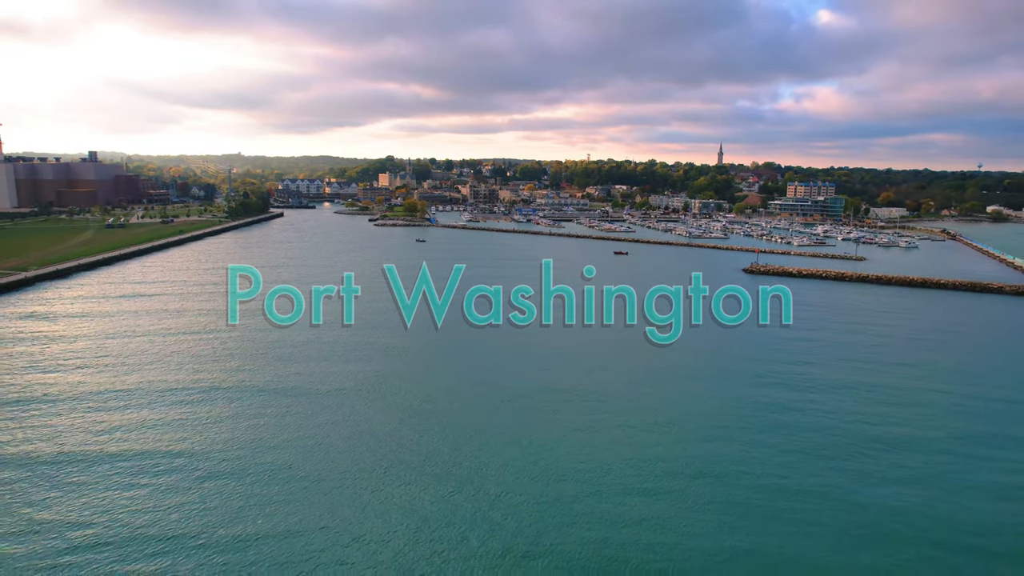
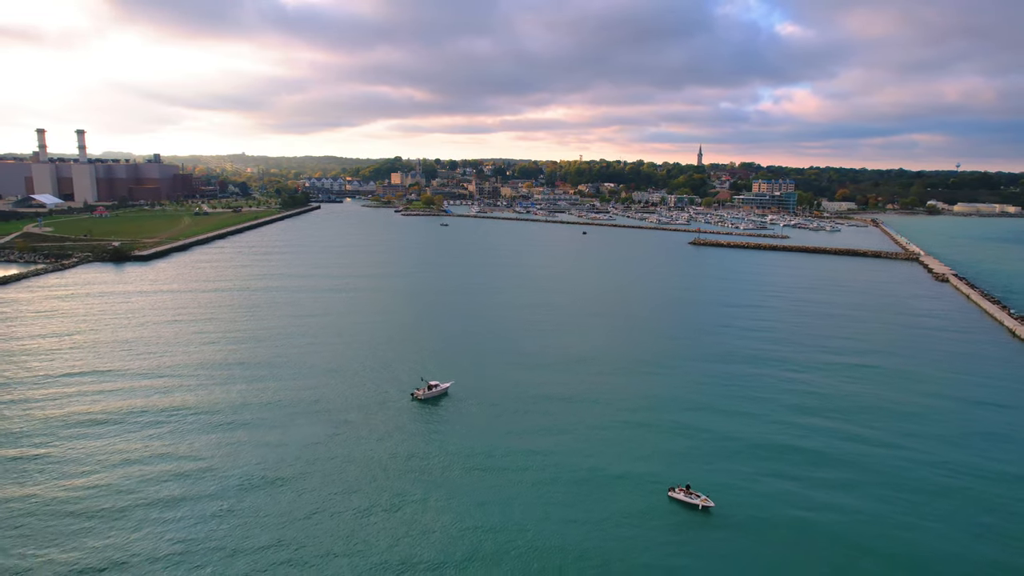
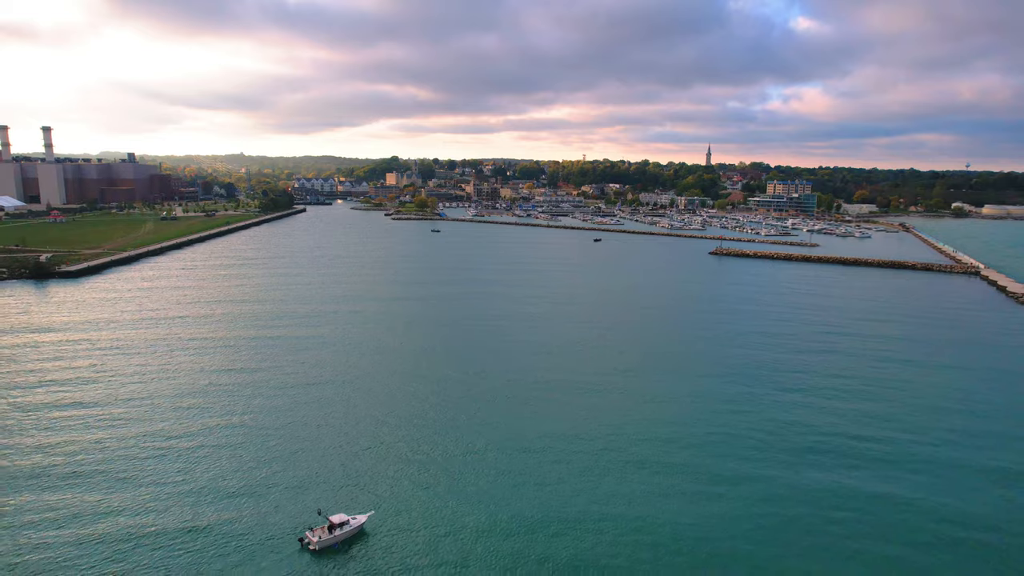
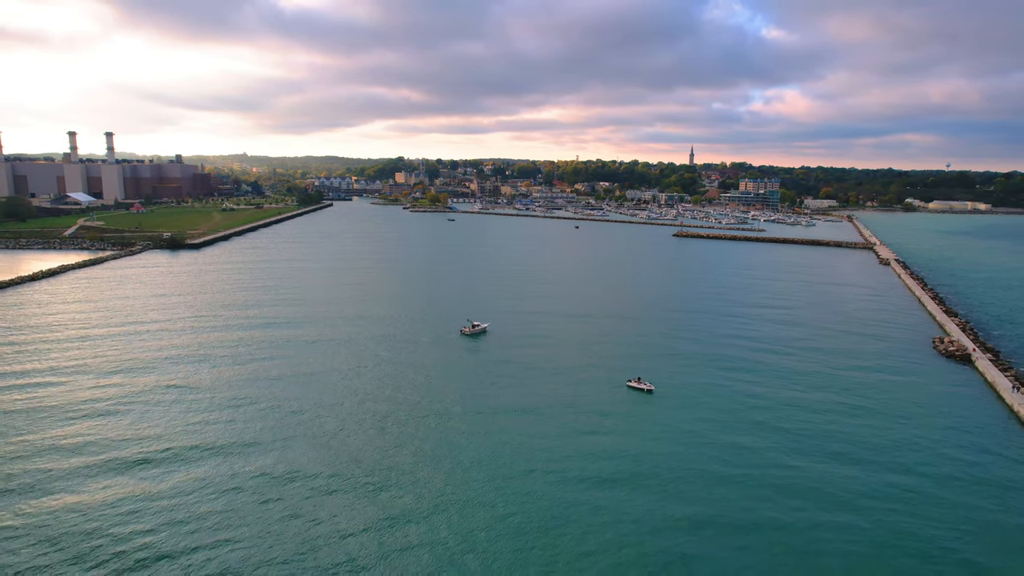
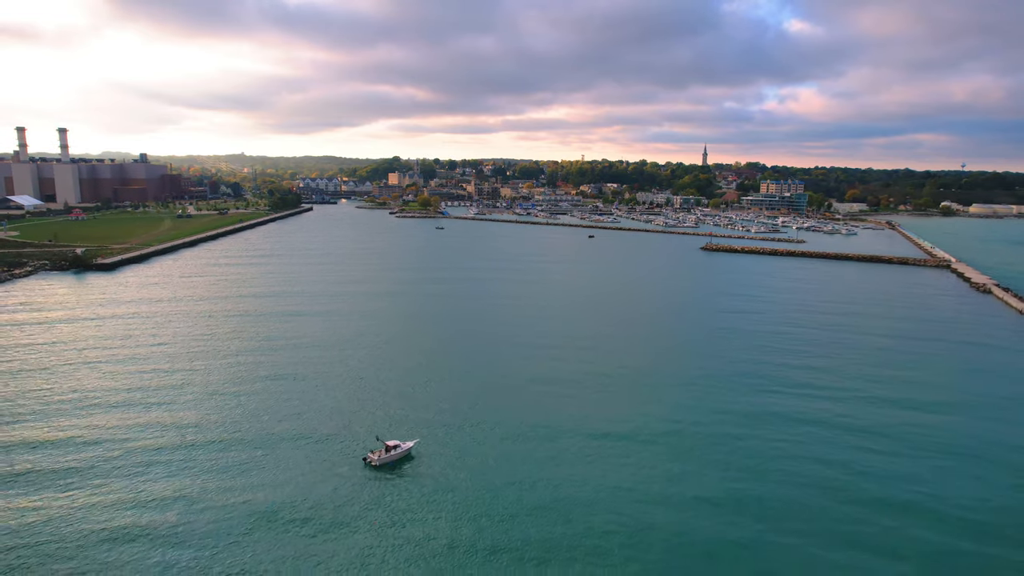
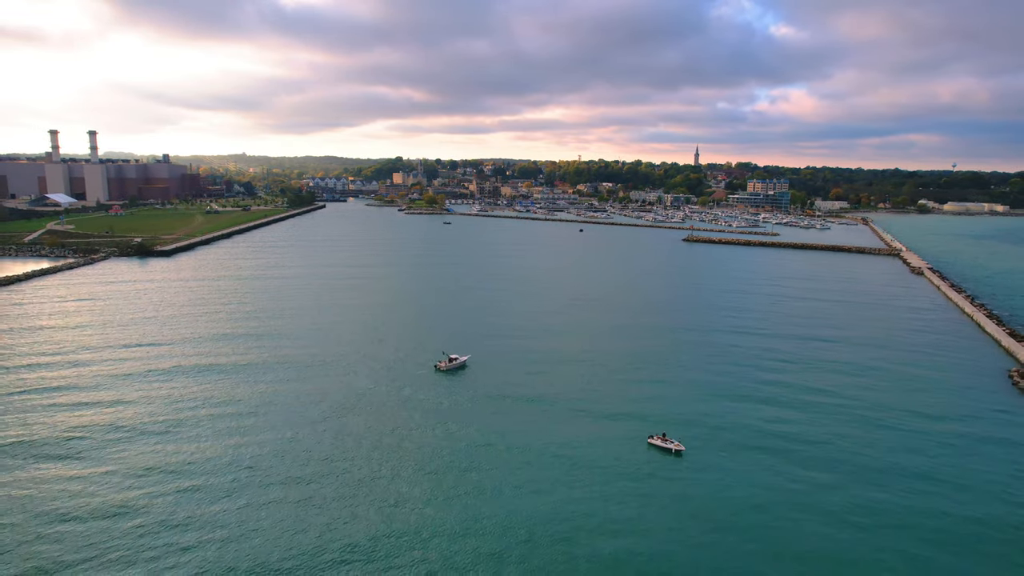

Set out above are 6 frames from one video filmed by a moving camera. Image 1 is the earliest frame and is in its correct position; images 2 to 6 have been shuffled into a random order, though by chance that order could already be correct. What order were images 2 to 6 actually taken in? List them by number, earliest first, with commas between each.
3, 5, 2, 6, 4
